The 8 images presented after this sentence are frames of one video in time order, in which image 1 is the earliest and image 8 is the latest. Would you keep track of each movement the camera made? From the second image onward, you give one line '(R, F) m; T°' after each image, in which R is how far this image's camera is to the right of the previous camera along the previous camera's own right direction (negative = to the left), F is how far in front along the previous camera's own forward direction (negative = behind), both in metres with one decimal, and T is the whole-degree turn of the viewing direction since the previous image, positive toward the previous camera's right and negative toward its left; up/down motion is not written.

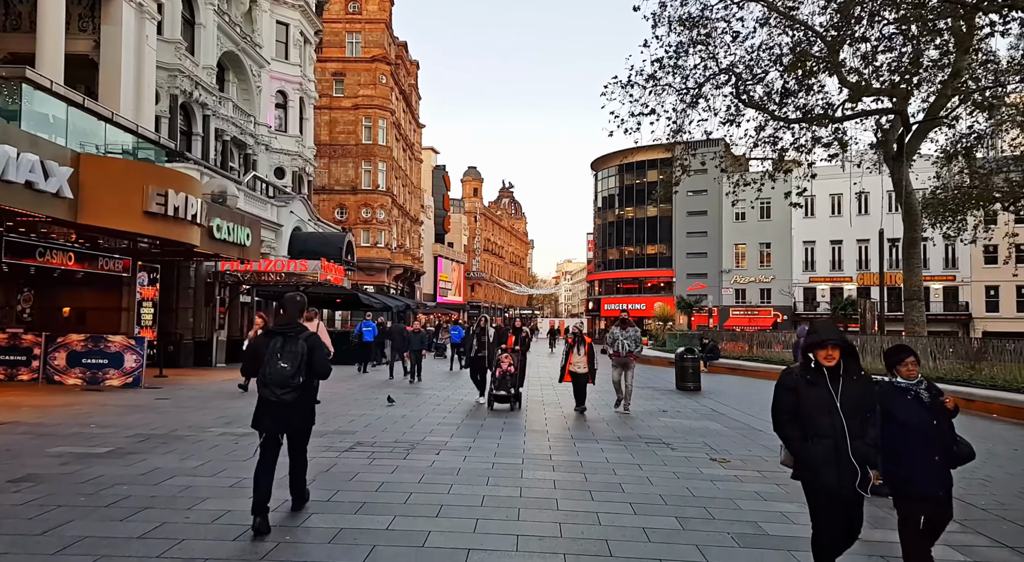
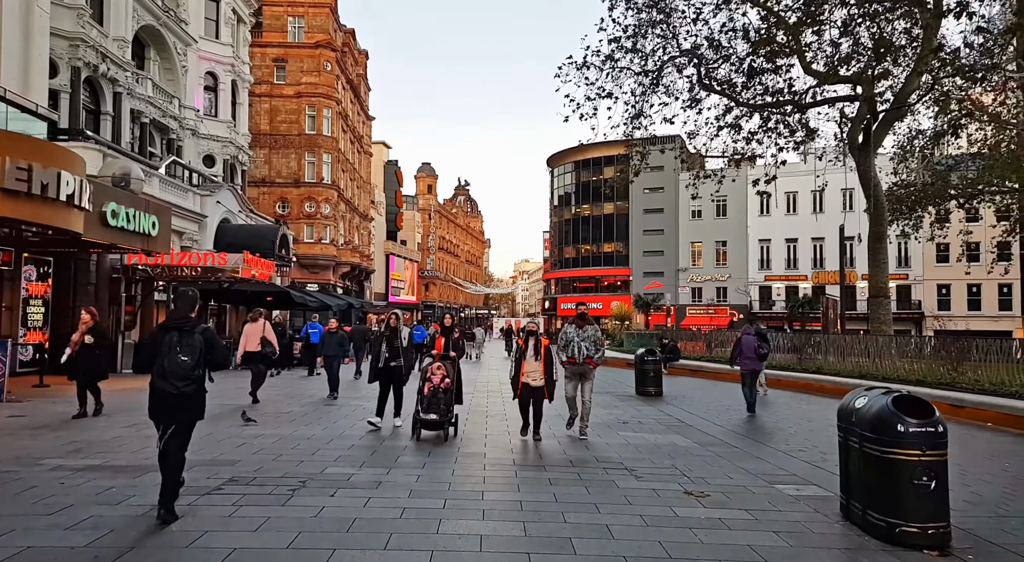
(+0.3, +1.5) m; +4°
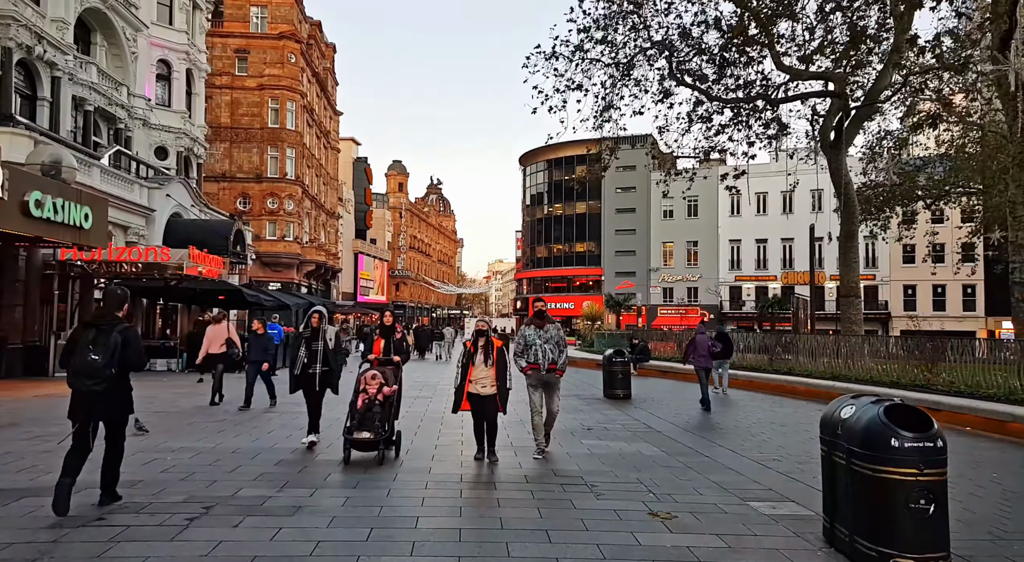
(+0.2, +0.7) m; +2°
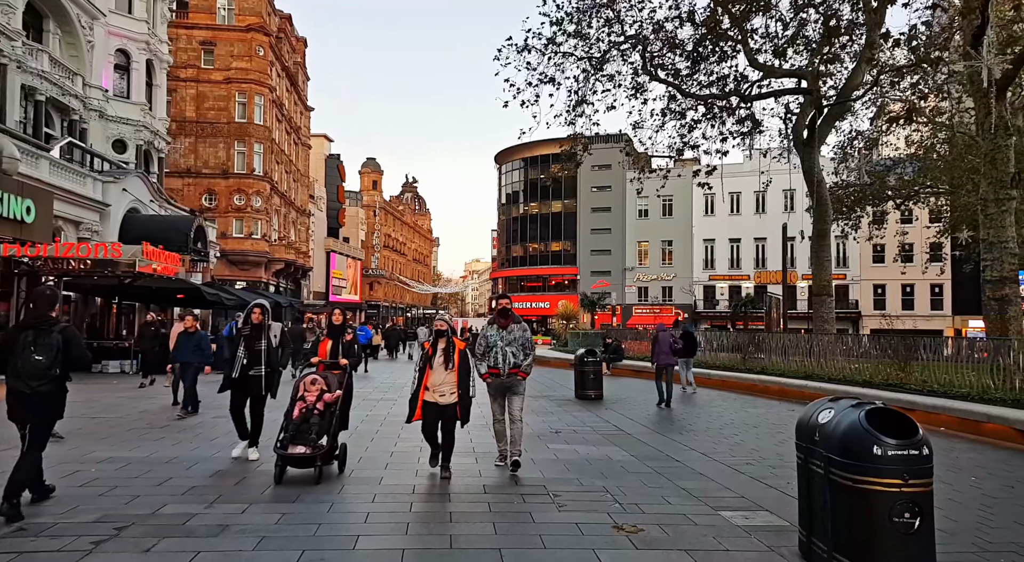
(+0.2, +0.4) m; +2°
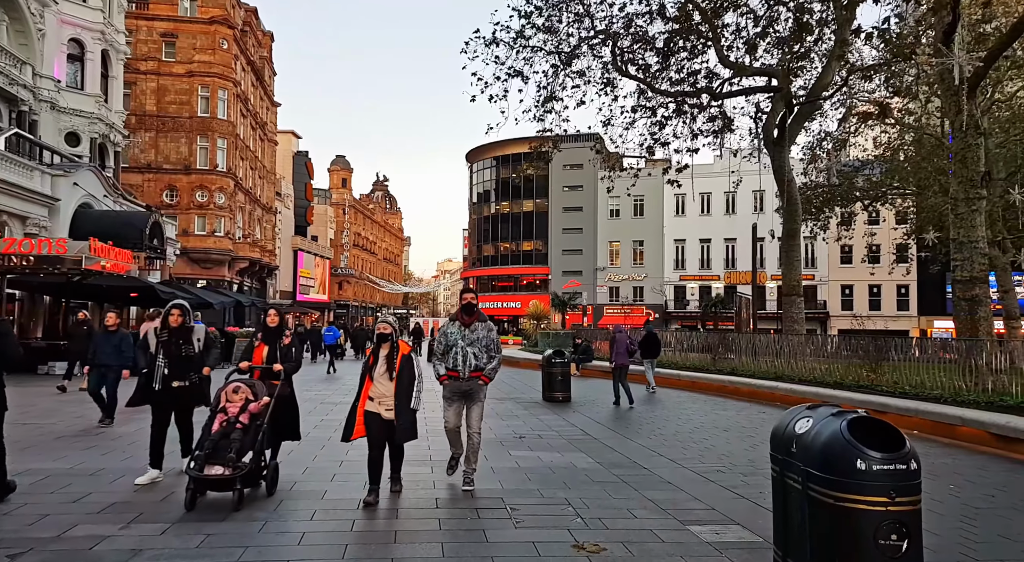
(+0.1, +0.4) m; +2°
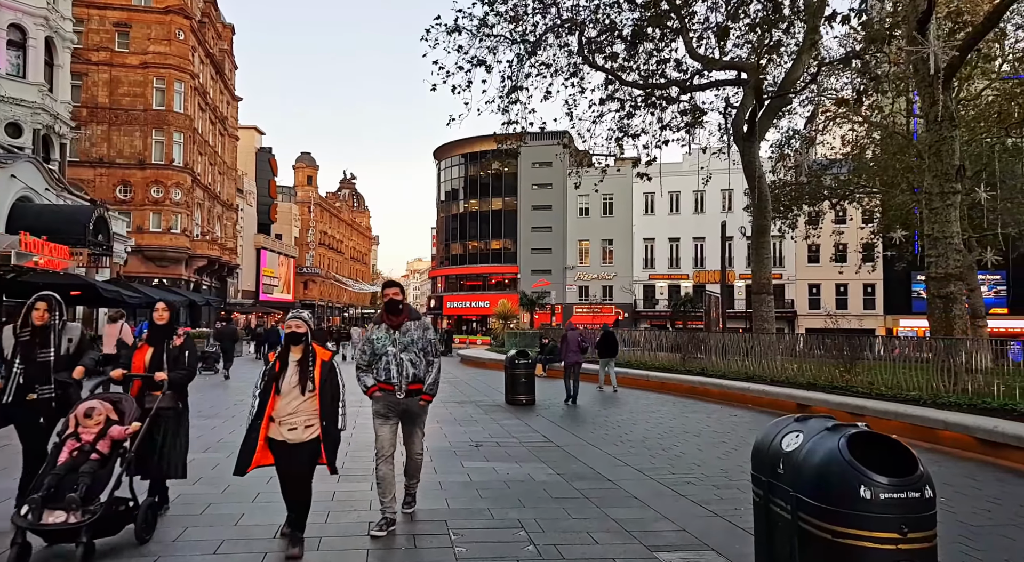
(+0.2, +0.6) m; +3°
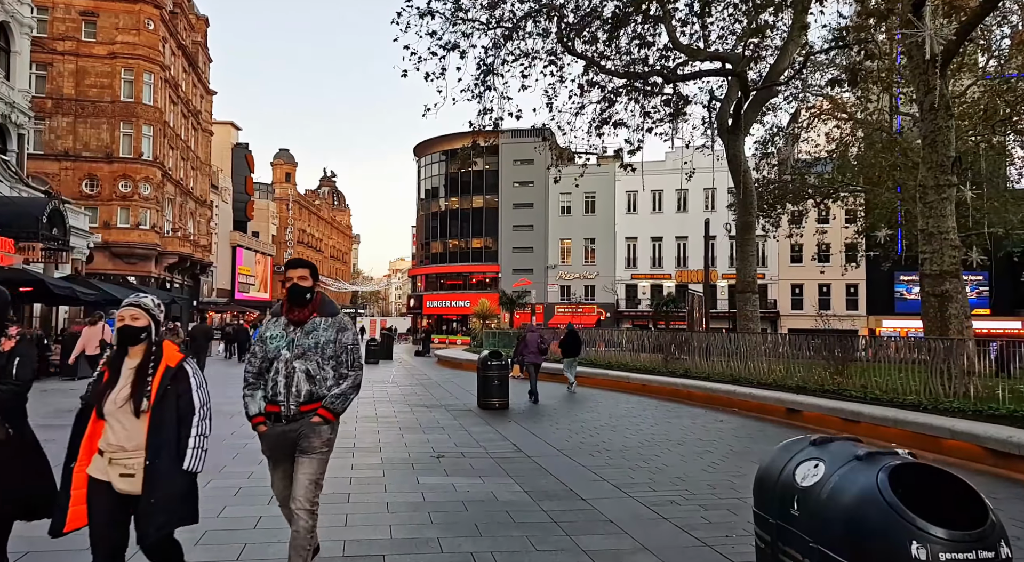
(+0.2, +0.7) m; +1°
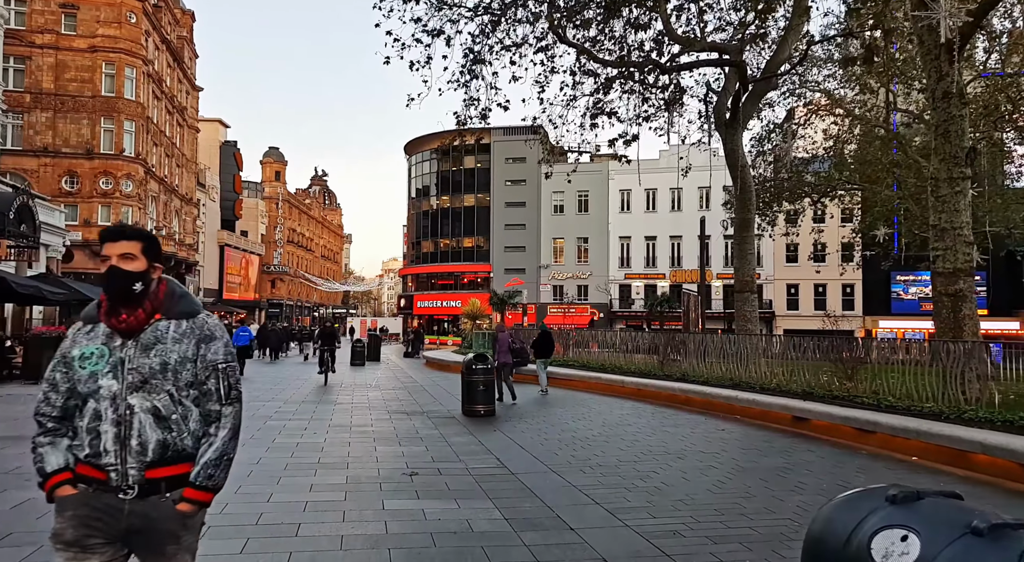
(+0.1, +0.7) m; +1°
